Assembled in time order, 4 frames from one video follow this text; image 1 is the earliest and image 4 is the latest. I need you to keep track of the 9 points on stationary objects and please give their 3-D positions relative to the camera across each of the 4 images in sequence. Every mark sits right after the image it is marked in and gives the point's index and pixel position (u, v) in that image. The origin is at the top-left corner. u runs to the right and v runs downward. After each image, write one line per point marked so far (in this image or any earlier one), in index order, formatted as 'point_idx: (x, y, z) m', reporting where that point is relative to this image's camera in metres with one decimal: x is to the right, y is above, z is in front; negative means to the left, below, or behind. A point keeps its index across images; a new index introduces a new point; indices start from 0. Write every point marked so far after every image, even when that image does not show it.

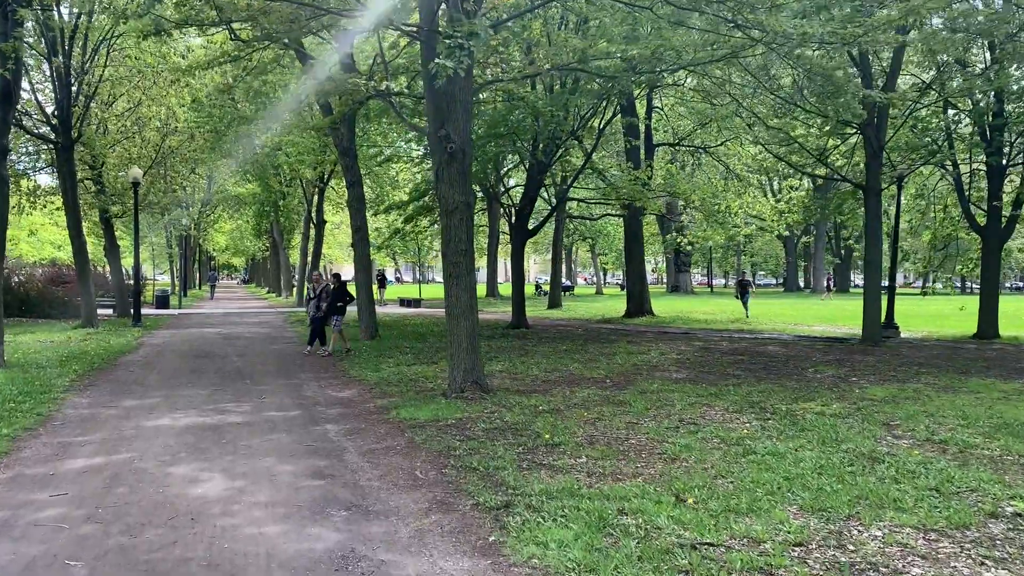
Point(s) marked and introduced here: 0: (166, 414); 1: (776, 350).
0: (-2.6, -0.9, +7.3) m
1: (+3.8, -0.9, +14.1) m
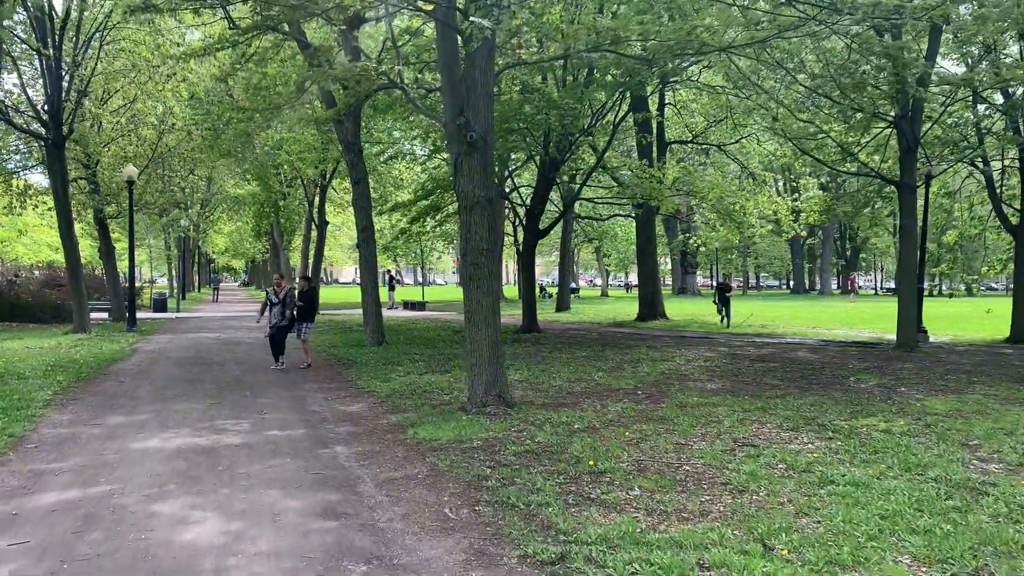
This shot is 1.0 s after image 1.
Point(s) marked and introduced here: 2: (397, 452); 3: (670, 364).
0: (-2.3, -1.0, +6.5) m
1: (+4.0, -0.9, +13.3) m
2: (-0.7, -1.0, +5.9) m
3: (+1.9, -0.9, +11.9) m
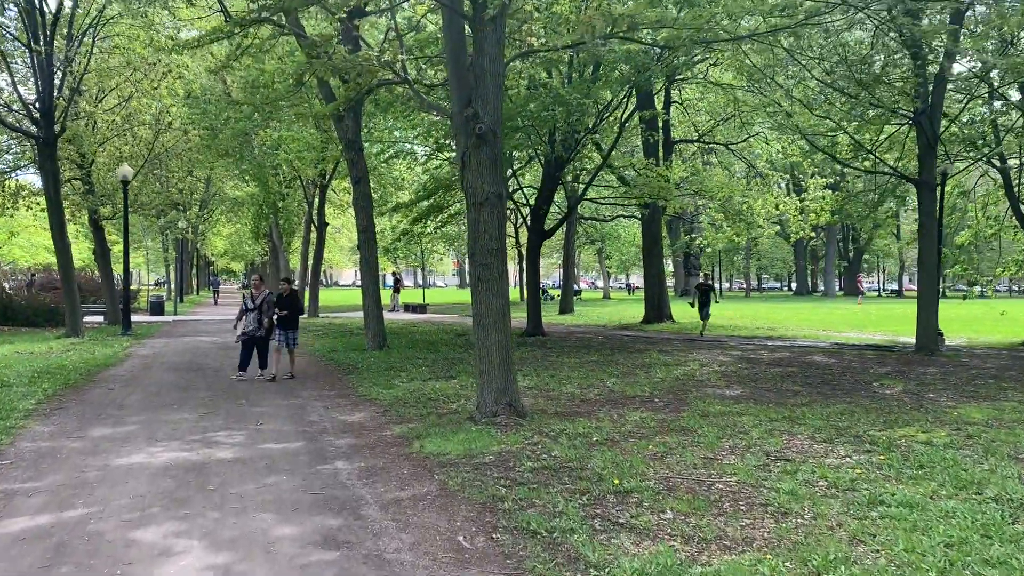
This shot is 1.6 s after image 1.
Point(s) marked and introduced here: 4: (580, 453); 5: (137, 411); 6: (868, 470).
0: (-2.3, -1.0, +6.1) m
1: (+4.0, -0.9, +12.8) m
2: (-0.6, -1.0, +5.4) m
3: (+2.0, -0.9, +11.4) m
4: (+0.4, -1.0, +5.8) m
5: (-2.9, -0.9, +7.6) m
6: (+1.9, -1.0, +5.4) m
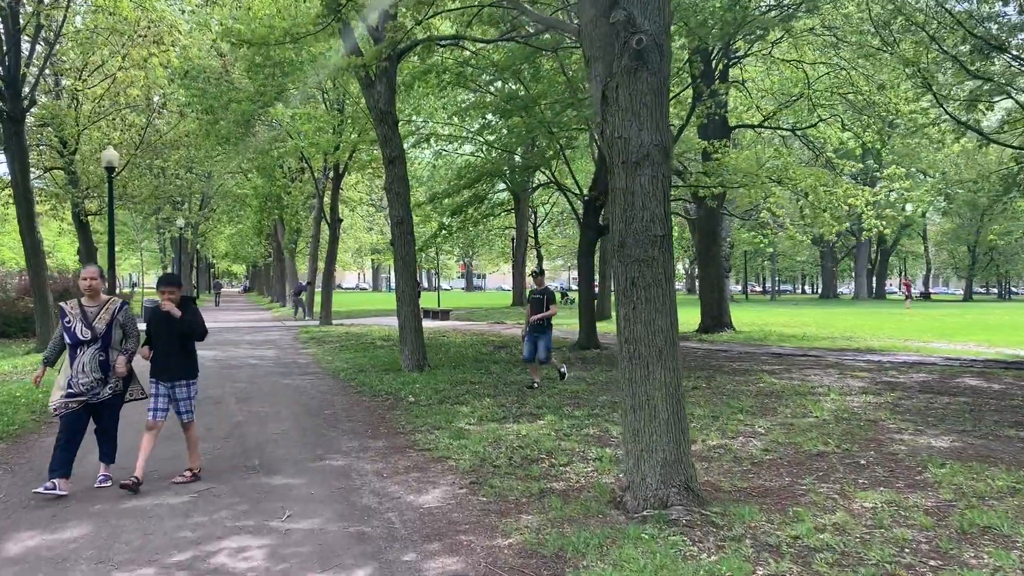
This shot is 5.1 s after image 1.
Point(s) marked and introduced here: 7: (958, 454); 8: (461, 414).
0: (-1.5, -1.0, +3.4) m
1: (+4.9, -1.0, +10.1) m
2: (+0.2, -1.0, +2.7) m
3: (+2.8, -1.0, +8.7) m
4: (+1.2, -1.0, +3.1) m
5: (-2.1, -1.0, +4.9) m
6: (+2.7, -1.0, +2.7) m
7: (+2.7, -1.0, +6.1) m
8: (-0.4, -1.0, +7.9) m
